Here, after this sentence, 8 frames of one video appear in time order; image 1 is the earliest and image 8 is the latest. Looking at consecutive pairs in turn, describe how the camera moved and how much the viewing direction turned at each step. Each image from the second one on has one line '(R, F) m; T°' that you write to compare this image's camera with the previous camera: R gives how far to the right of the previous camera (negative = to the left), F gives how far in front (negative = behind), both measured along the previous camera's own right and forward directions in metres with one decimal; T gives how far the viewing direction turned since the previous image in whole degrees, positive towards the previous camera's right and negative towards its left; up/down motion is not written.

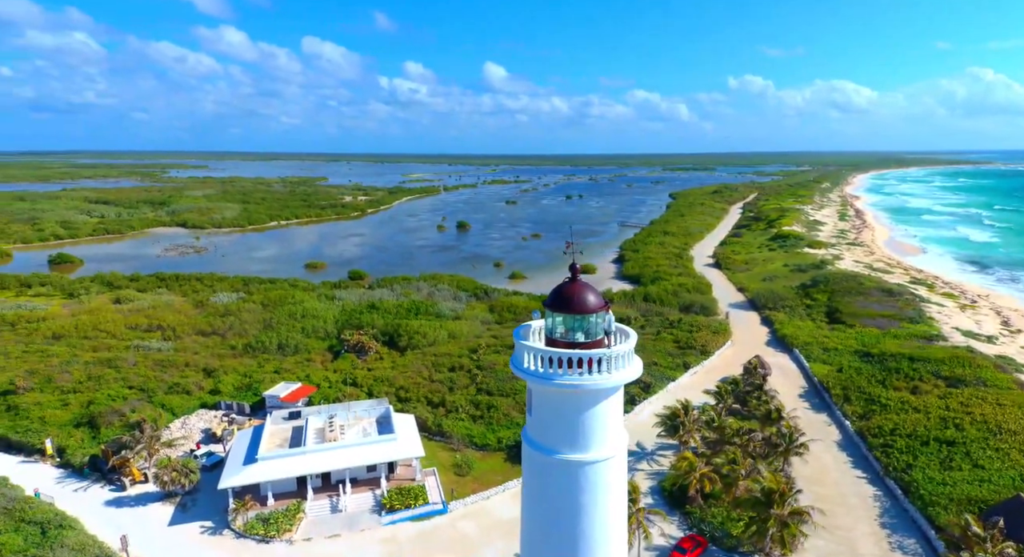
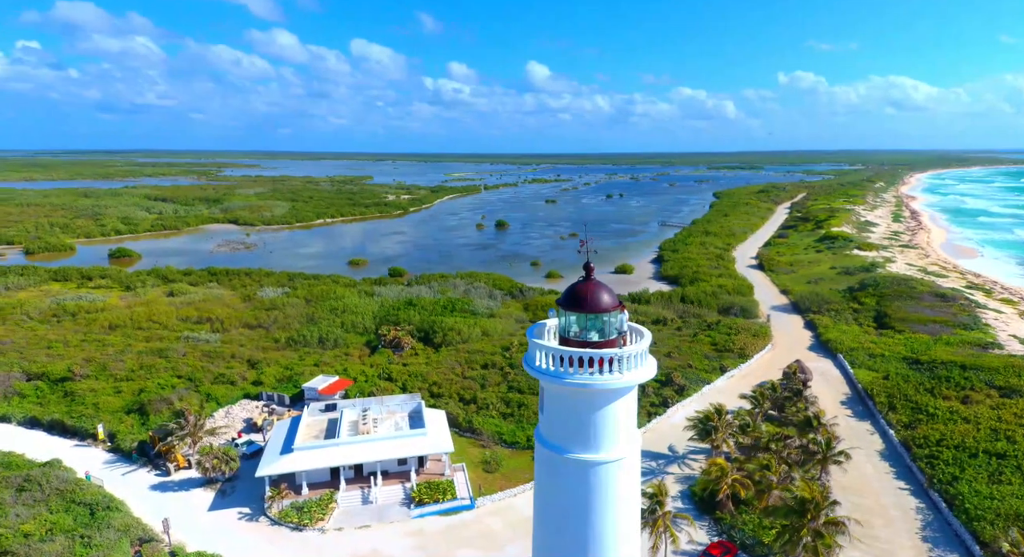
(+0.7, -0.1) m; -4°
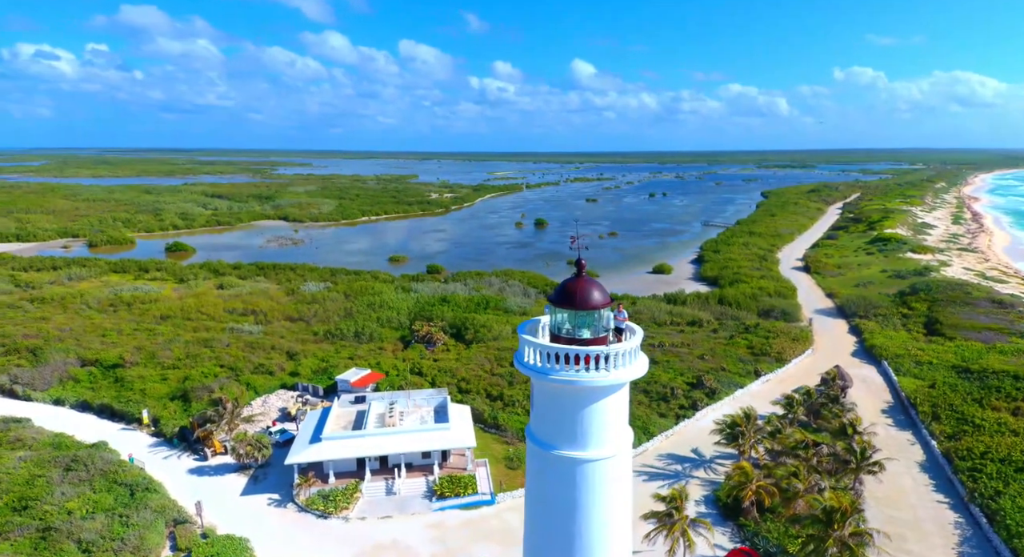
(+1.2, -0.1) m; -5°
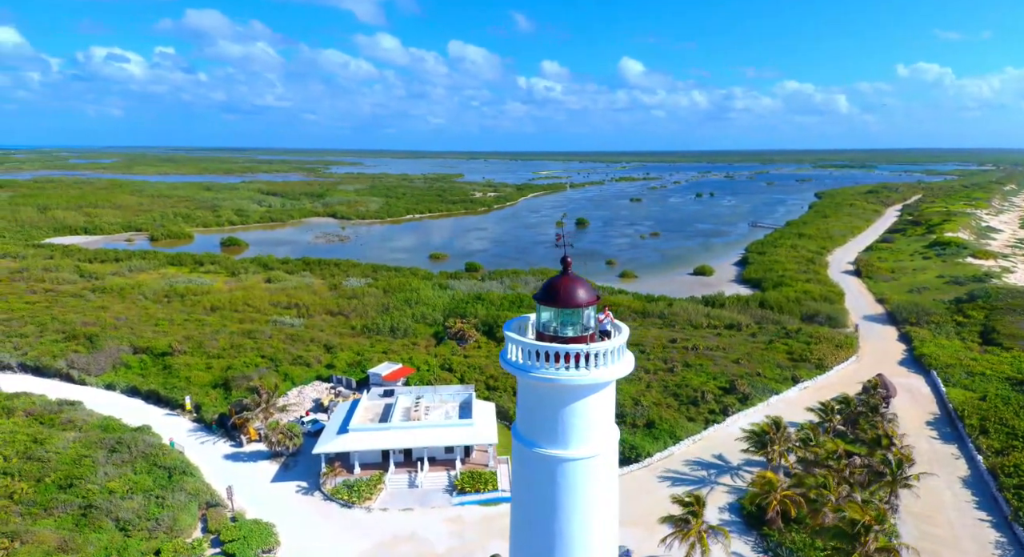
(+1.4, 0.0) m; -5°
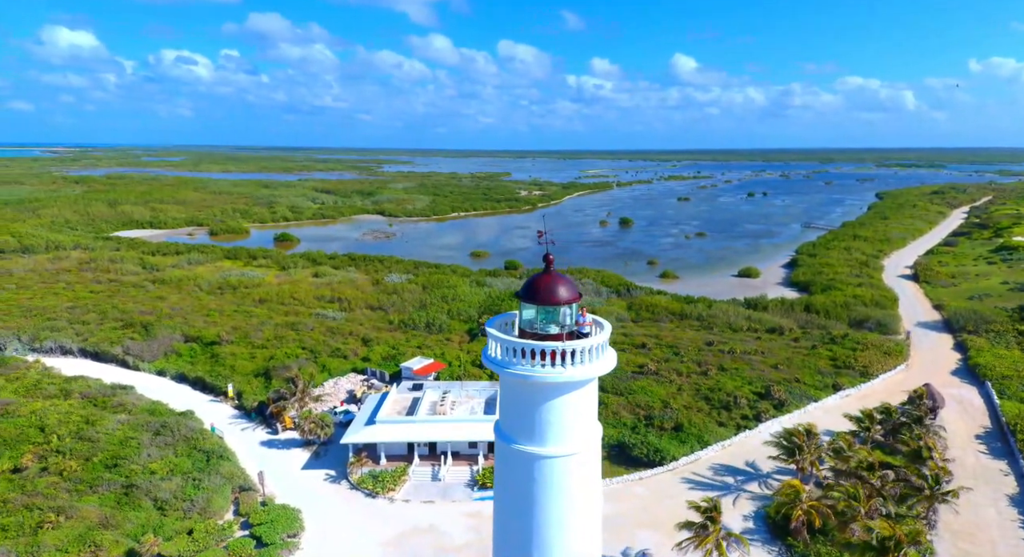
(+1.5, 0.0) m; -6°
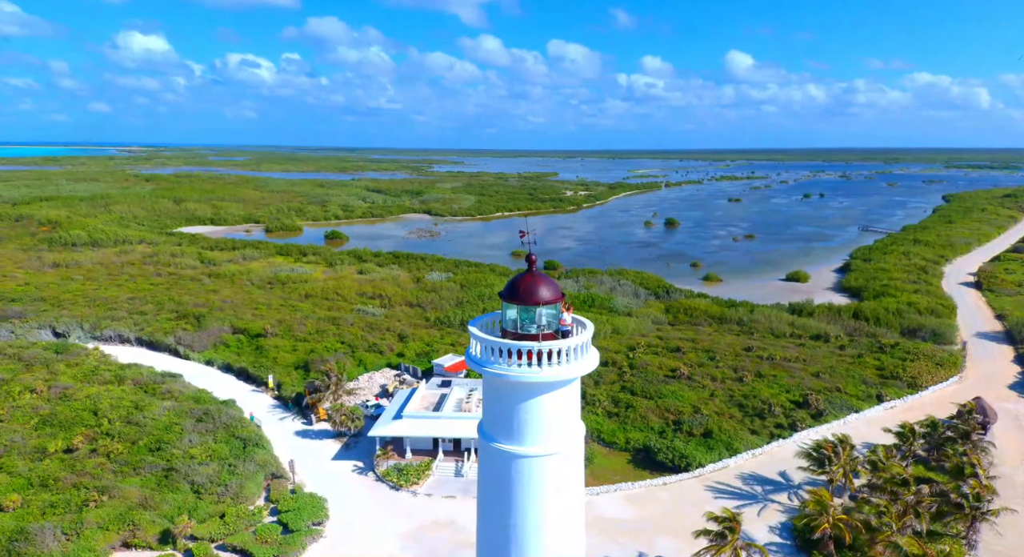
(+1.5, +0.1) m; -6°
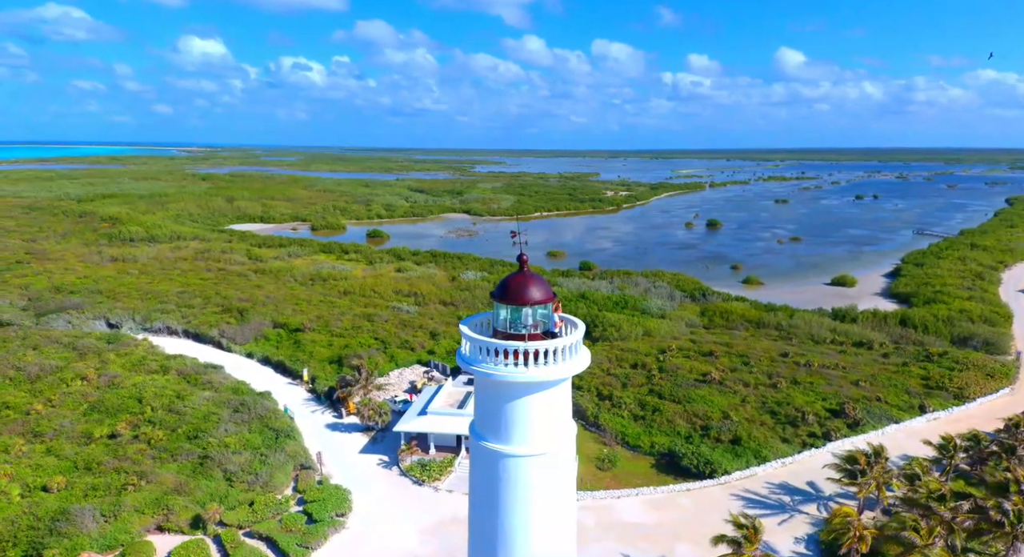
(+1.2, +0.1) m; -5°
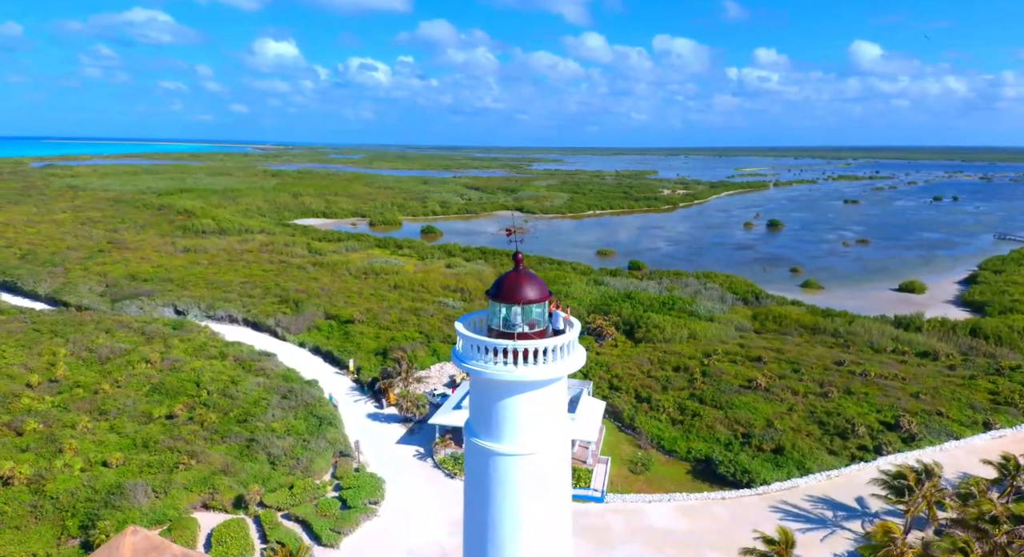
(+1.4, +0.2) m; -6°
